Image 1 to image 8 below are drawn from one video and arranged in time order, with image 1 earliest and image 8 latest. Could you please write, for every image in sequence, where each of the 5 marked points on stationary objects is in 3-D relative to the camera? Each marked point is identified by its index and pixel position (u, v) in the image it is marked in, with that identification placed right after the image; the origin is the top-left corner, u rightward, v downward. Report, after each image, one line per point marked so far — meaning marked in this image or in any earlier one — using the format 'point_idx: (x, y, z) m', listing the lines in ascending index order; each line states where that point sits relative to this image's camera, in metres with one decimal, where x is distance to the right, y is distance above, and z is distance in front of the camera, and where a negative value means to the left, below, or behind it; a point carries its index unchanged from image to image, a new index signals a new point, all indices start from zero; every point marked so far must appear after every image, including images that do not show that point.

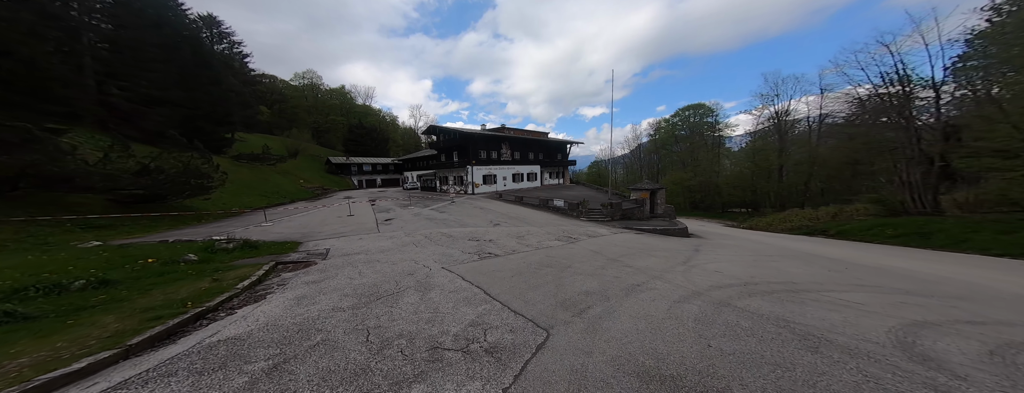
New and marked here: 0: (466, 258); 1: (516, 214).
0: (-1.4, -2.1, +8.5) m
1: (-0.1, -1.2, +19.3) m
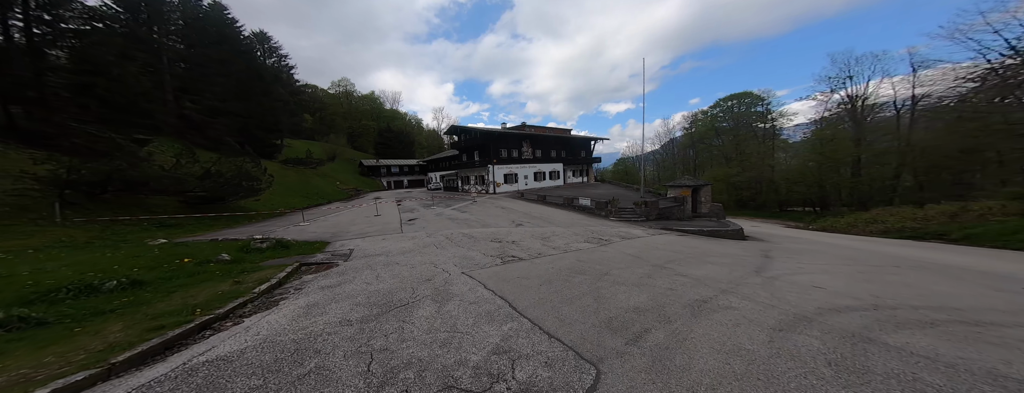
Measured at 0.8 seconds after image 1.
0: (-0.6, -2.1, +7.9) m
1: (+1.7, -1.2, +18.6) m
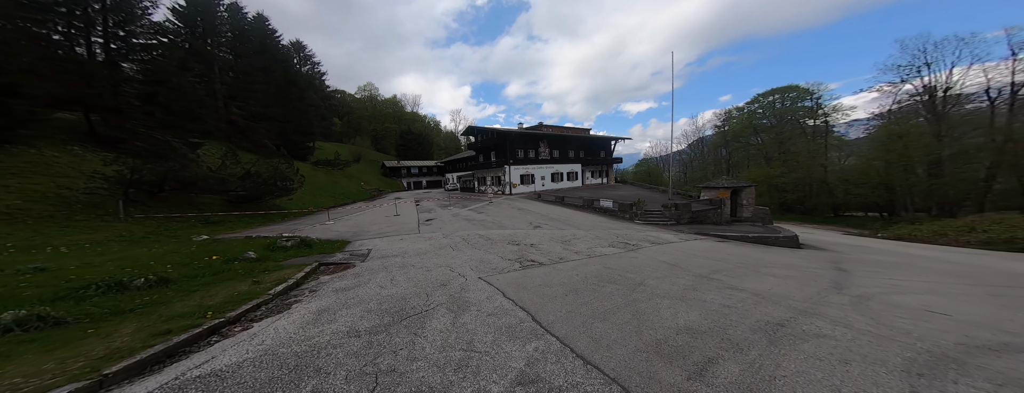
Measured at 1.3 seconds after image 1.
0: (0.0, -2.1, +7.5) m
1: (+3.1, -1.3, +17.9) m
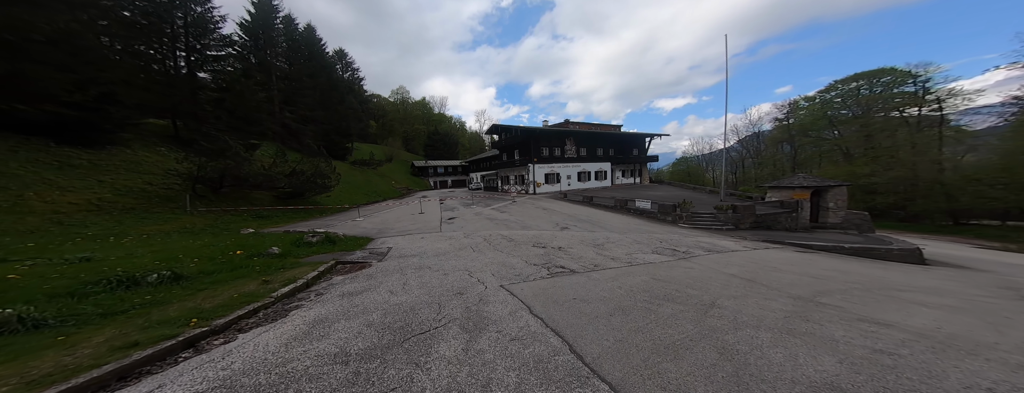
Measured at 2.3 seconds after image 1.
0: (+0.7, -2.0, +6.5) m
1: (+4.9, -1.2, +16.6) m
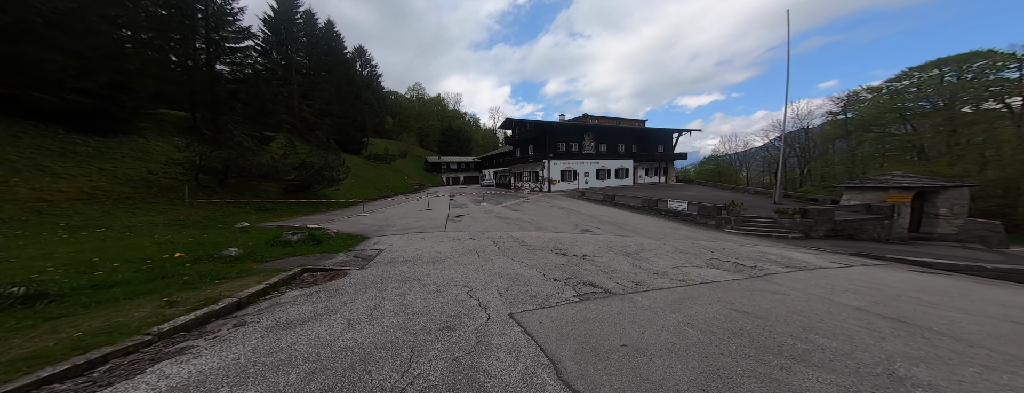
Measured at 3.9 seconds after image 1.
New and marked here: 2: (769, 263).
0: (+1.0, -1.9, +4.7) m
1: (+5.7, -1.2, +14.6) m
2: (+7.1, -1.9, +7.2) m
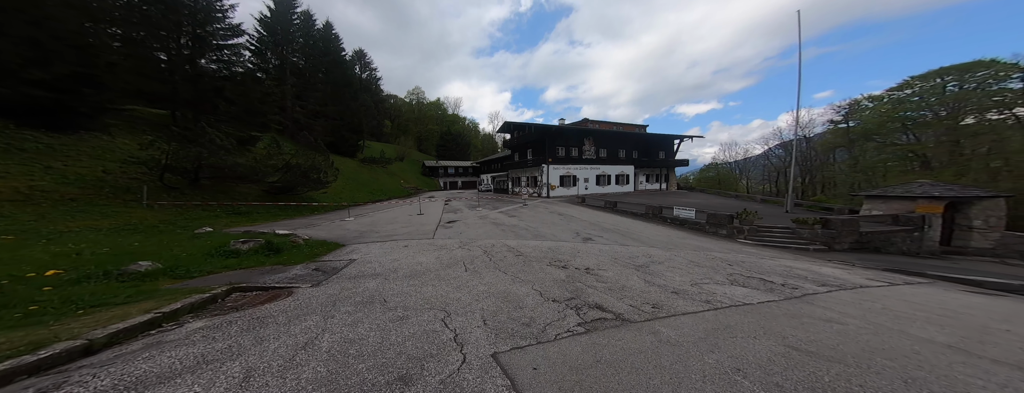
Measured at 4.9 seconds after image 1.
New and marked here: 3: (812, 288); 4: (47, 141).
0: (+0.8, -1.9, +3.7) m
1: (+5.4, -1.5, +13.6) m
2: (+6.9, -2.0, +6.2) m
3: (+6.6, -2.0, +5.7) m
4: (-24.4, +2.9, +13.6) m
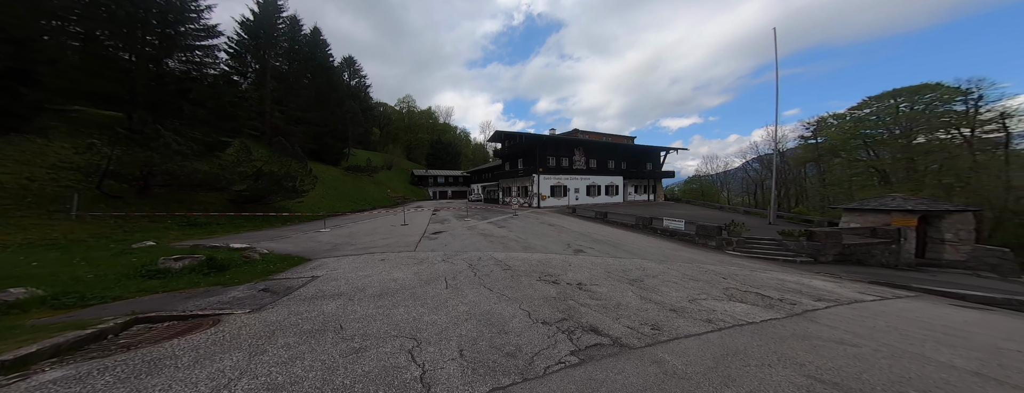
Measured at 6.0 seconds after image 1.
0: (+0.6, -2.0, +3.2) m
1: (+4.7, -2.0, +13.3) m
2: (+6.6, -2.3, +6.0) m
3: (+6.3, -2.2, +5.4) m
4: (-25.0, +2.6, +12.0) m
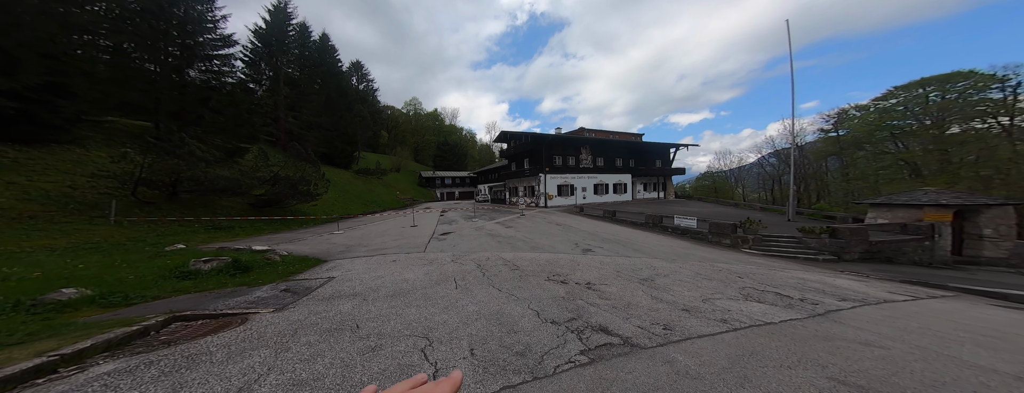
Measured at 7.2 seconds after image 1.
0: (+0.7, -2.0, +3.2) m
1: (+5.2, -2.0, +13.1) m
2: (+6.8, -2.2, +5.7) m
3: (+6.5, -2.1, +5.2) m
4: (-24.6, +2.2, +13.0) m
